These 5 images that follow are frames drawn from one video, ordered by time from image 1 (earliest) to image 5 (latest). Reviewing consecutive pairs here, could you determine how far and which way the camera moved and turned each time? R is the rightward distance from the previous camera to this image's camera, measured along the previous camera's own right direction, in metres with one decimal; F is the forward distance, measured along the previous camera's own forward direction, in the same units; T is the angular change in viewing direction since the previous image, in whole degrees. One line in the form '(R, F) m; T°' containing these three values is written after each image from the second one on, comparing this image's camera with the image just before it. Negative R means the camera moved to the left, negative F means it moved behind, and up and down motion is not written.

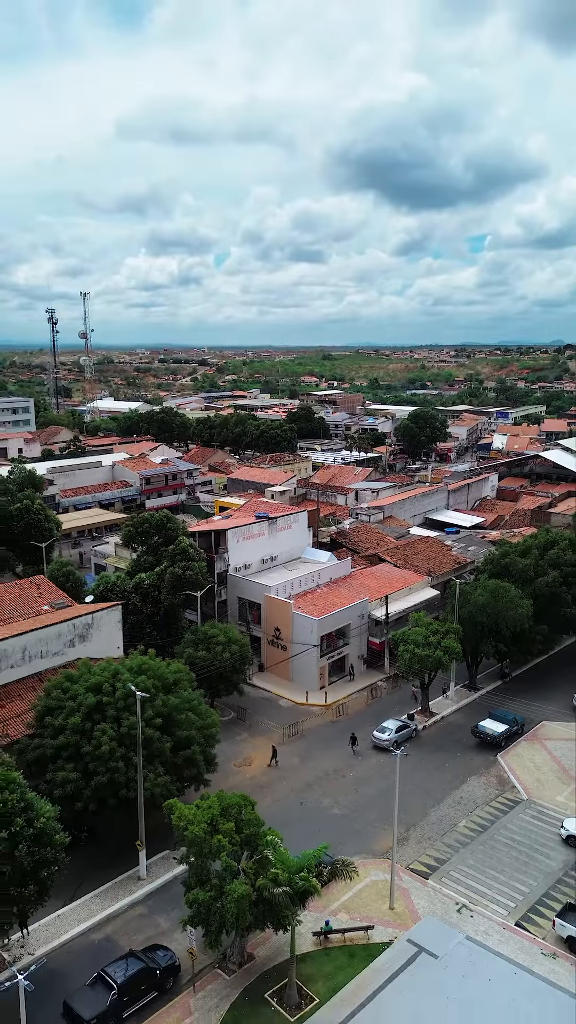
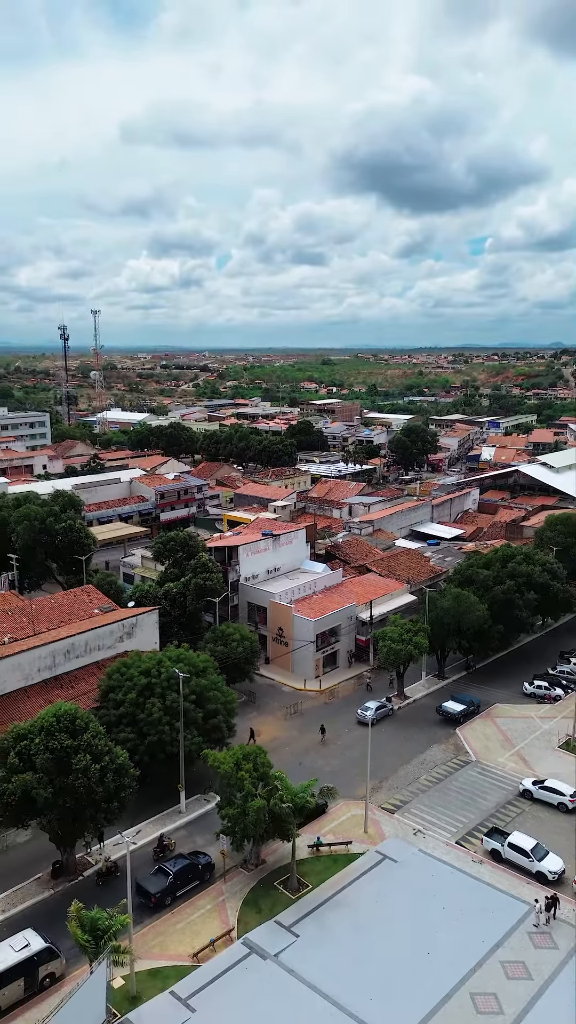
(-0.1, -5.4) m; 0°
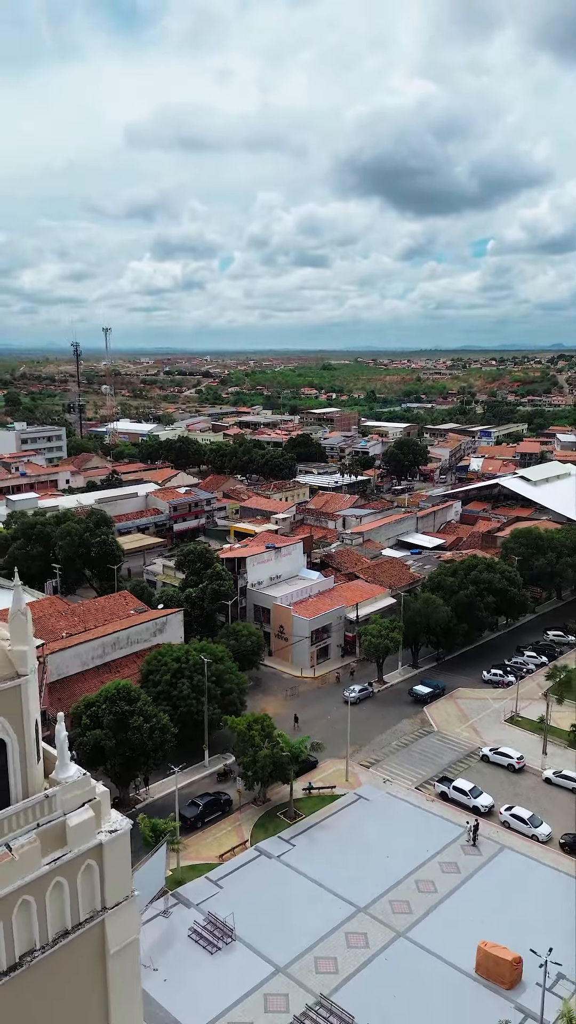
(+0.1, -6.2) m; 0°
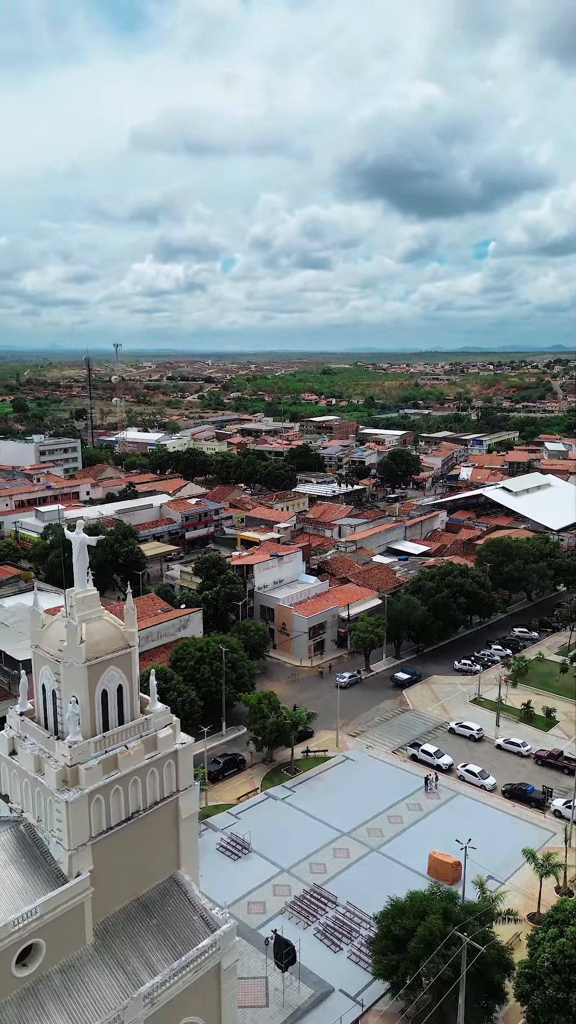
(0.0, -6.4) m; 0°
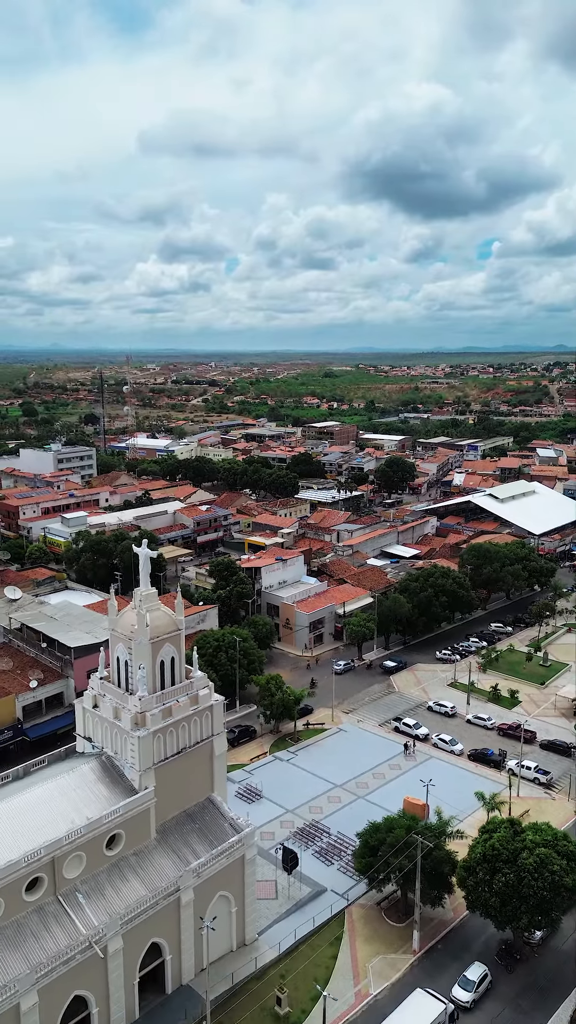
(-0.1, -6.3) m; 0°
